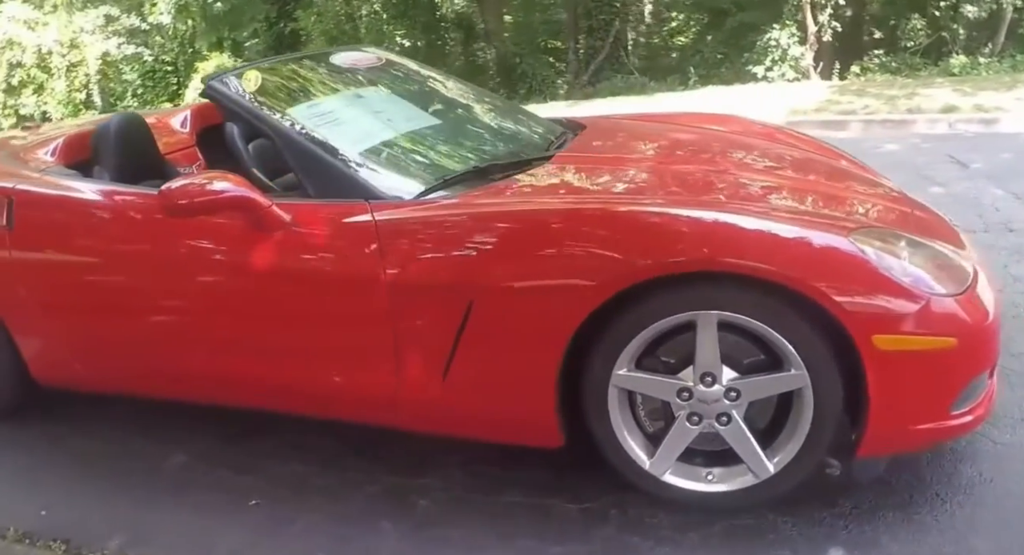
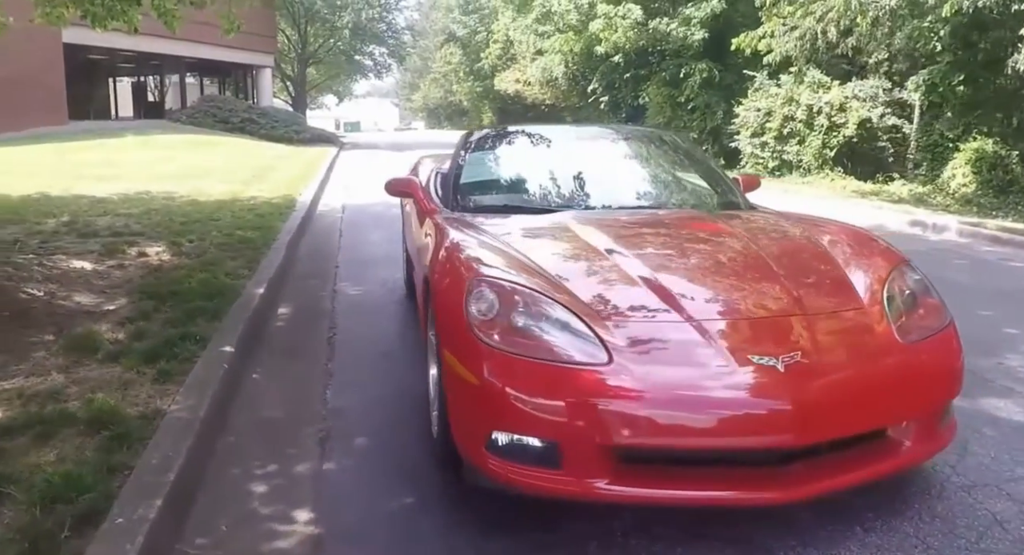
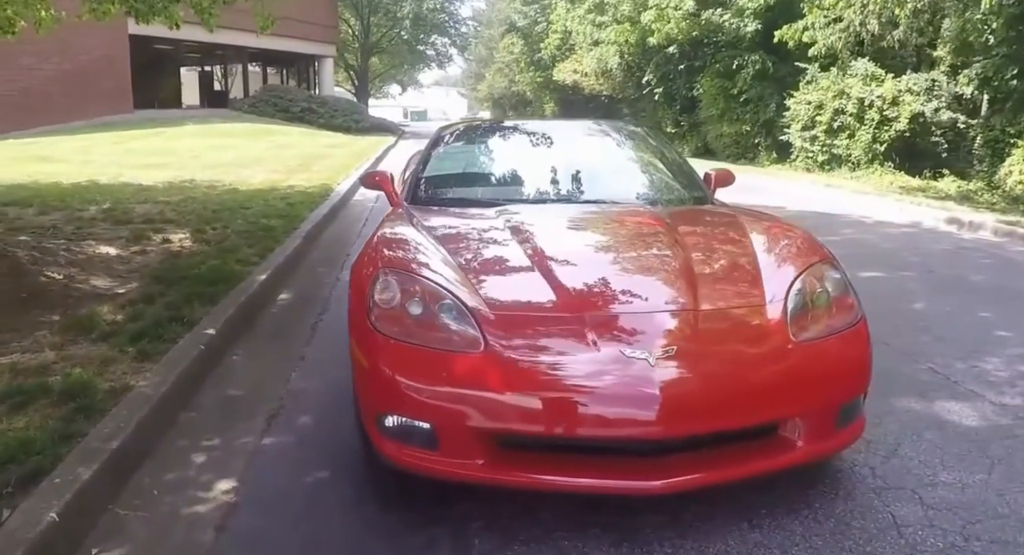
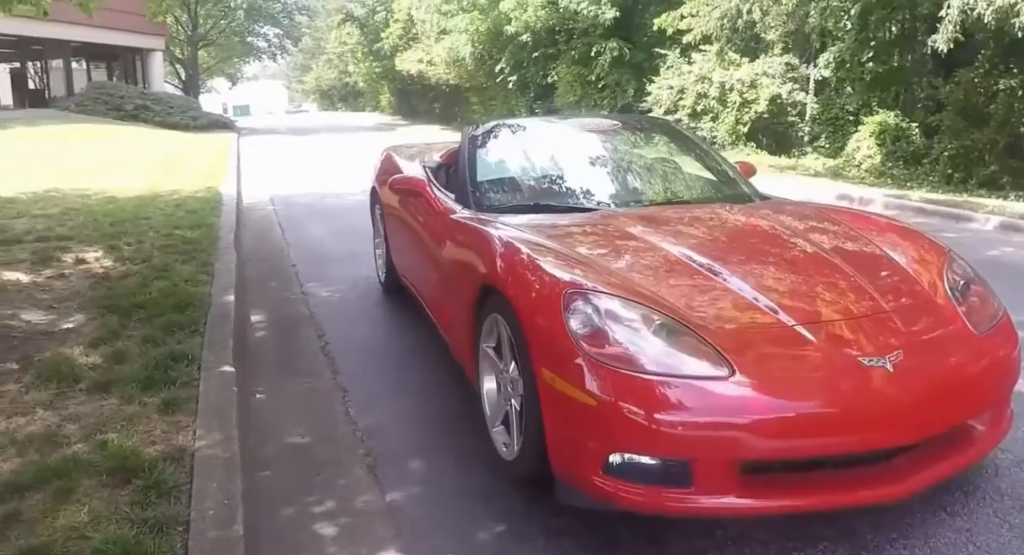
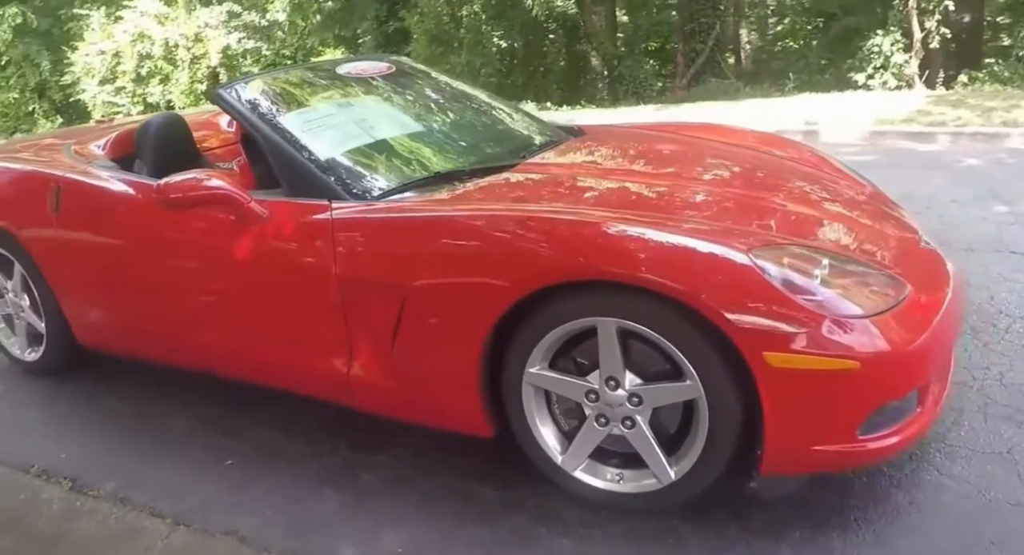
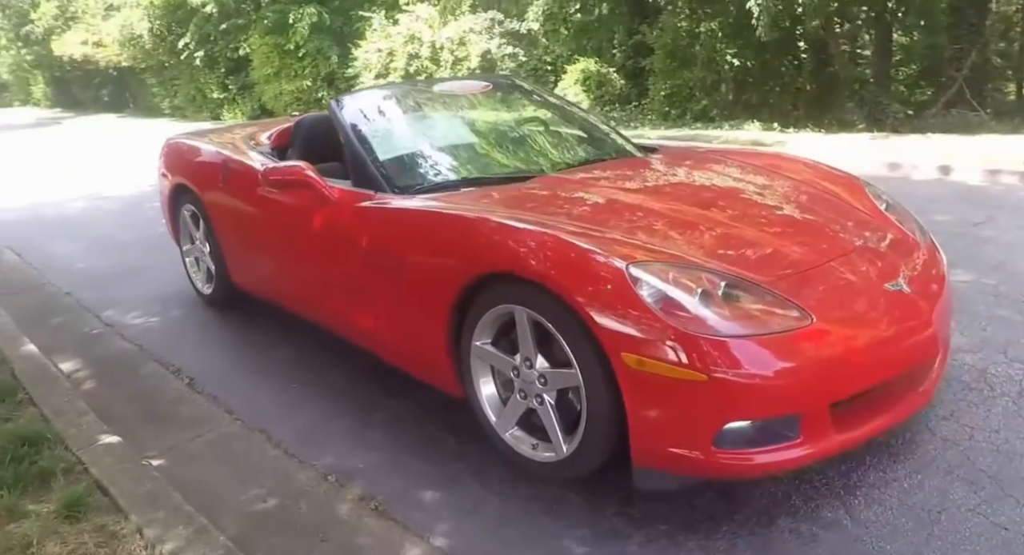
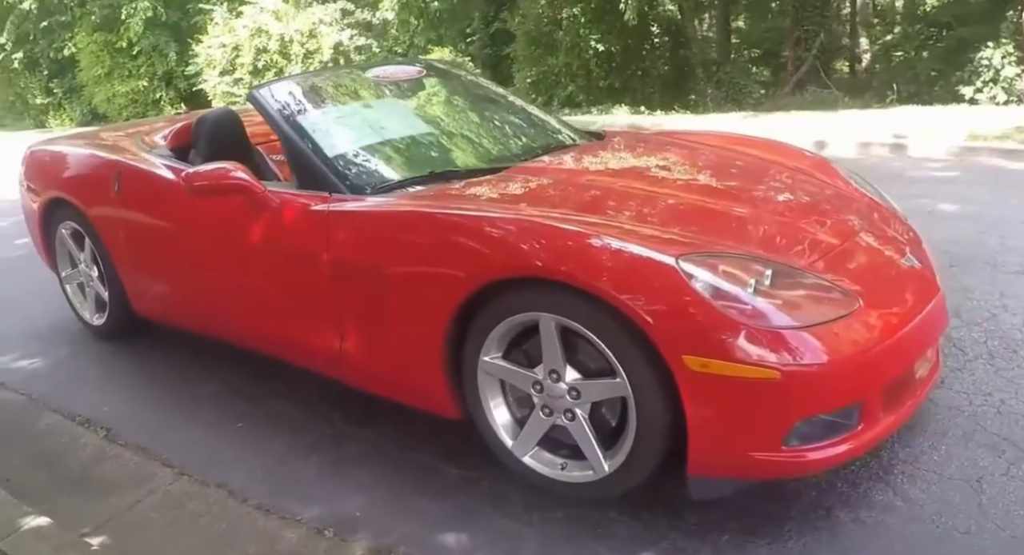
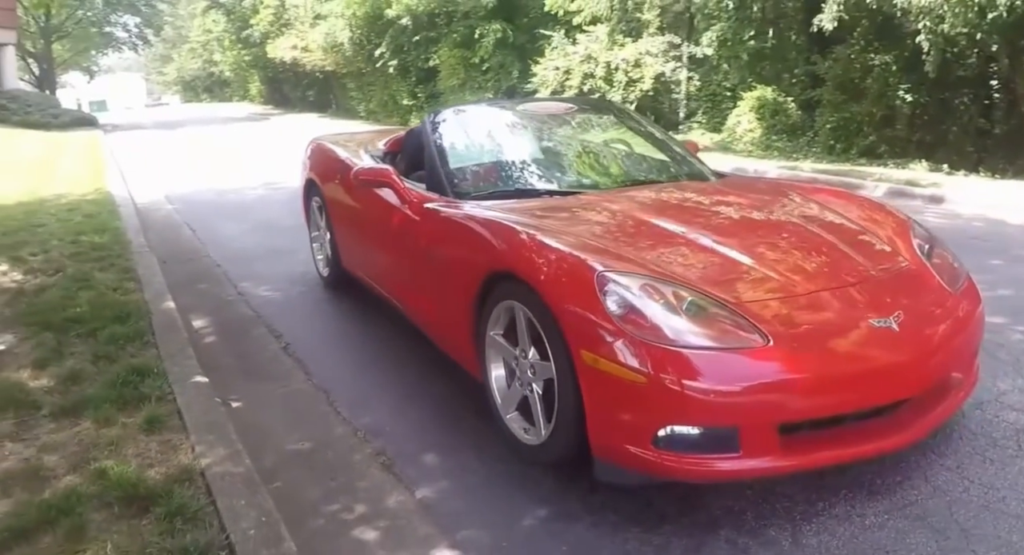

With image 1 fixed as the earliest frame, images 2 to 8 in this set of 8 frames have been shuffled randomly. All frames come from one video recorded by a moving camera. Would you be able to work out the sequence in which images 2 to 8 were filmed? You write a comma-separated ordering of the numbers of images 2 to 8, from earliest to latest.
5, 7, 6, 8, 4, 2, 3
